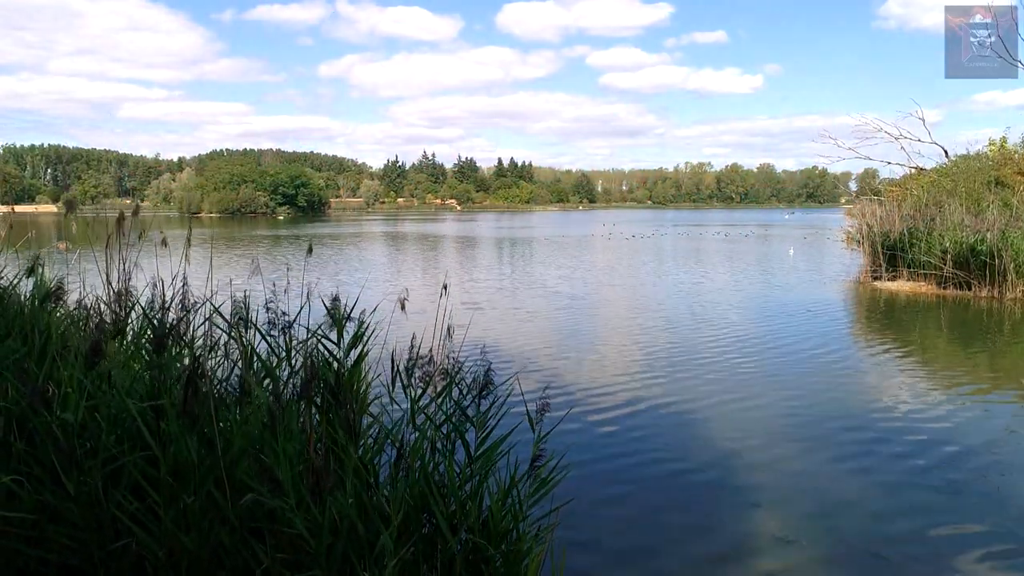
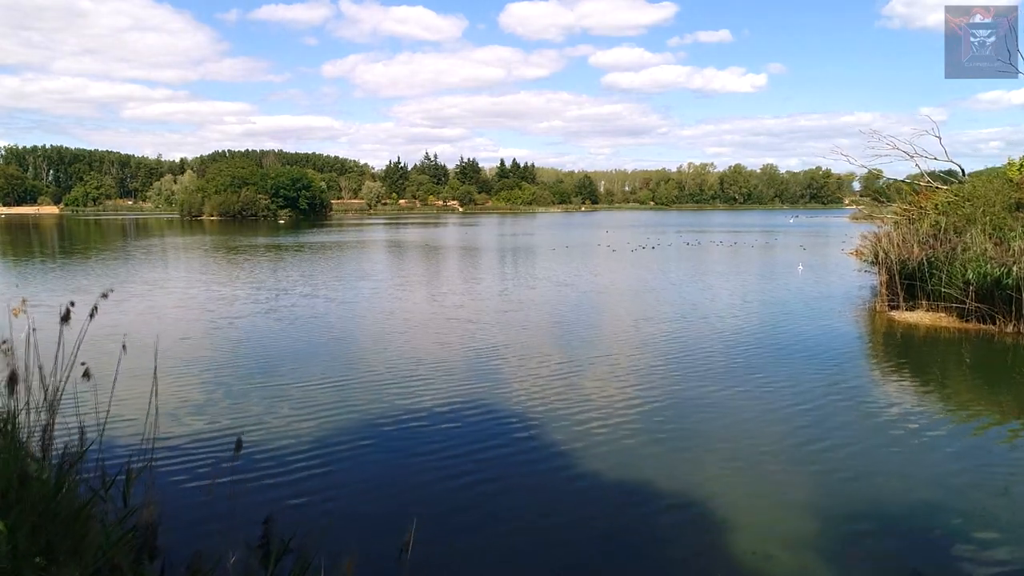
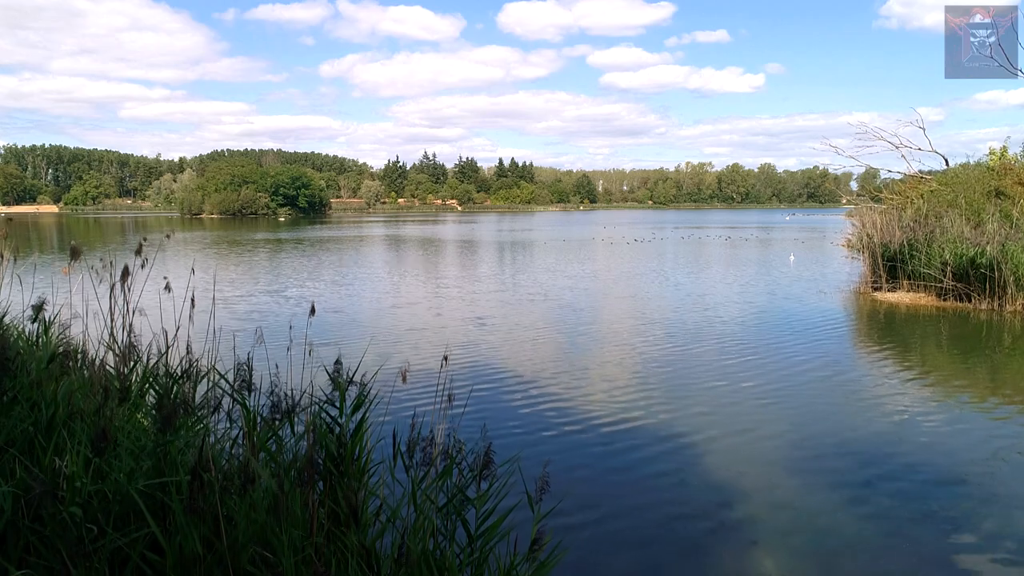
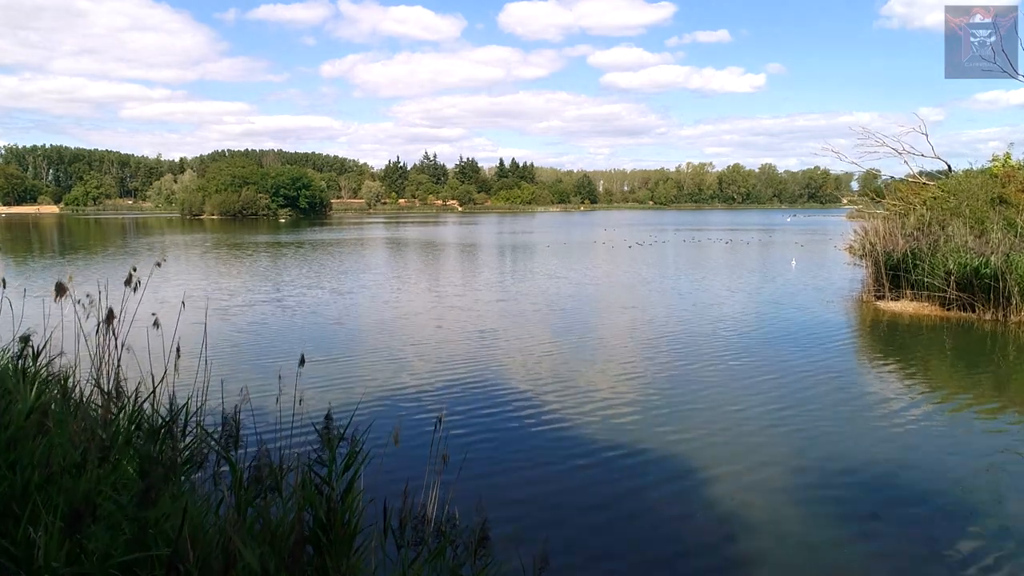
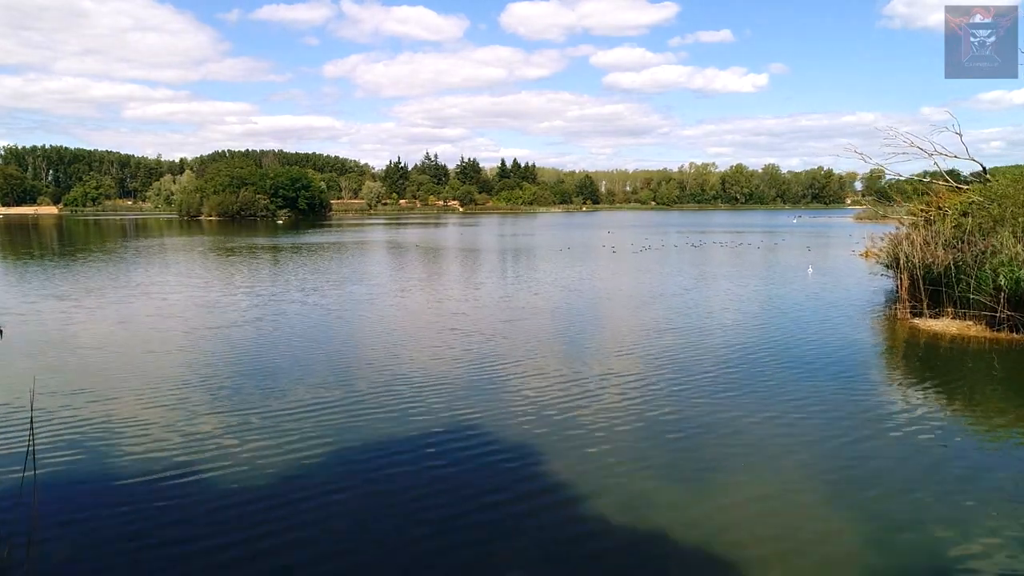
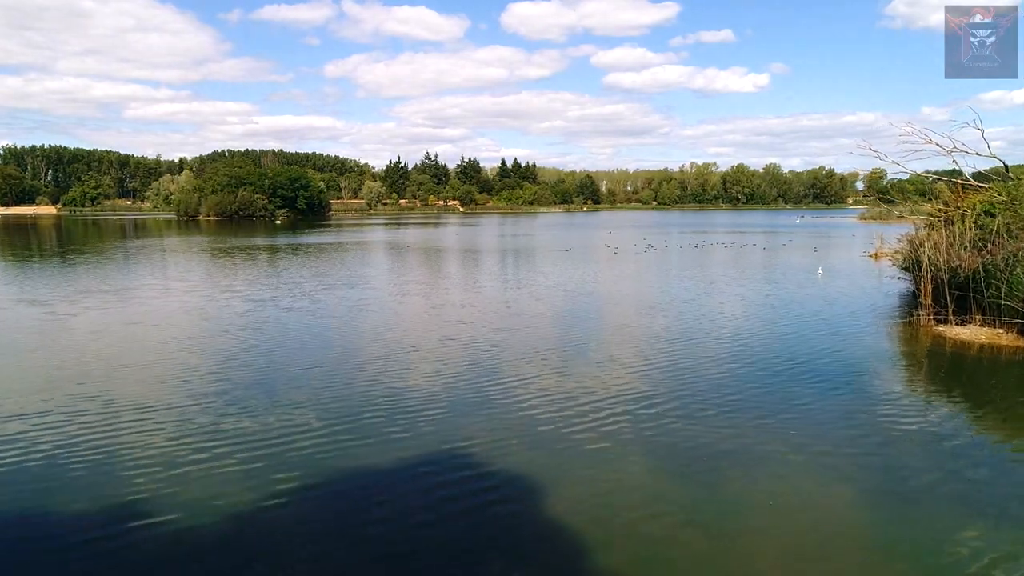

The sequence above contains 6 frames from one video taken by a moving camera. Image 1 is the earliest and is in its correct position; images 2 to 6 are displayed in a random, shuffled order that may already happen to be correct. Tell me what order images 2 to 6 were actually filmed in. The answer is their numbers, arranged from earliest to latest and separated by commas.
3, 4, 2, 5, 6
